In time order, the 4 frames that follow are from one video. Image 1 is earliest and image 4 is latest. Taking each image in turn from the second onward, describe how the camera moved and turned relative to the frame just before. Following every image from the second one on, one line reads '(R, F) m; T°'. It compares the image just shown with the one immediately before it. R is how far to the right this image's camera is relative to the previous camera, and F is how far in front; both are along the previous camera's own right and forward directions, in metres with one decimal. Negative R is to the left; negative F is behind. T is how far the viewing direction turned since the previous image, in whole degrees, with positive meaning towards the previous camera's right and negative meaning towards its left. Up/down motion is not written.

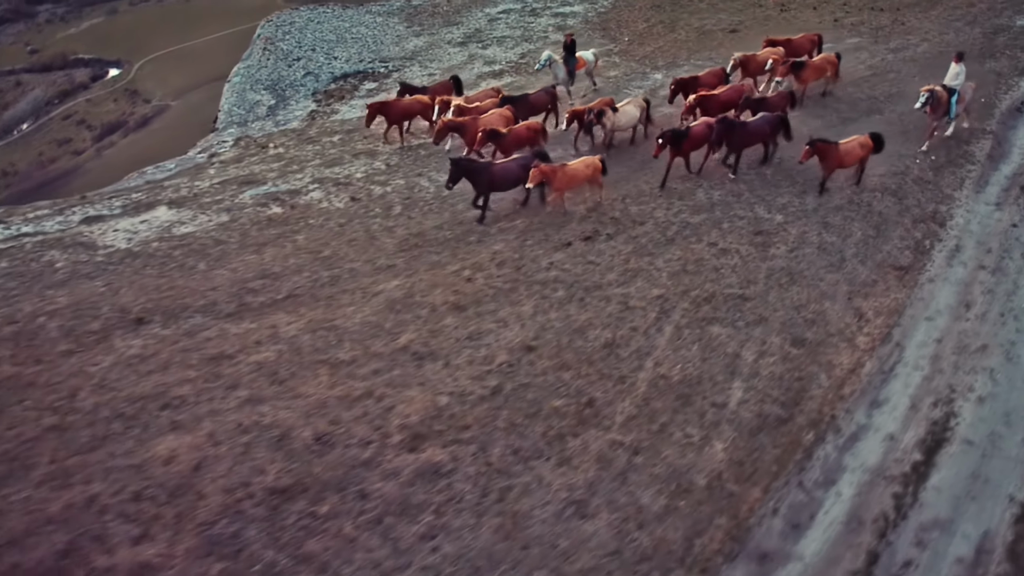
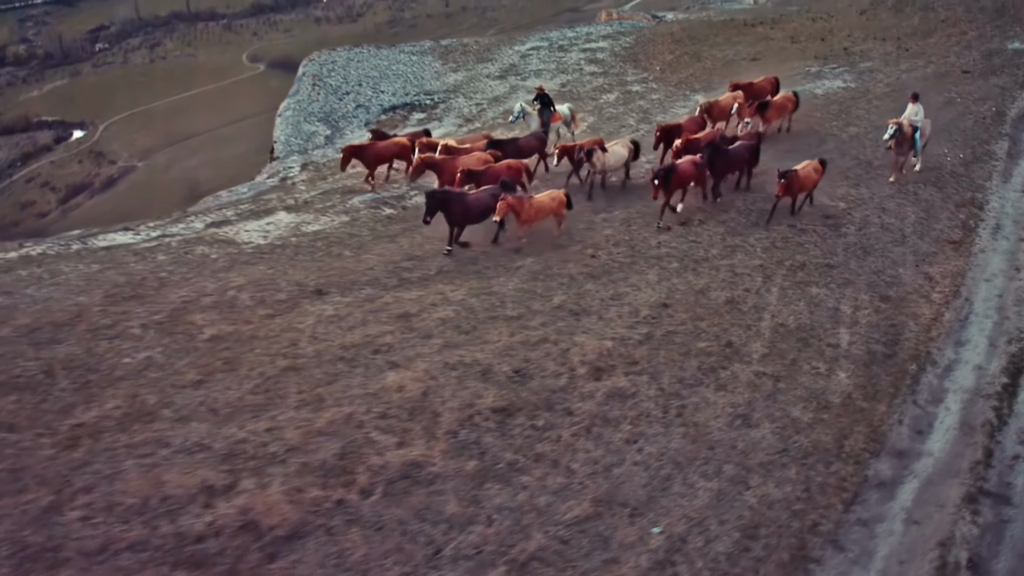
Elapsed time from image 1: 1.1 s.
(-2.2, -1.4) m; +3°
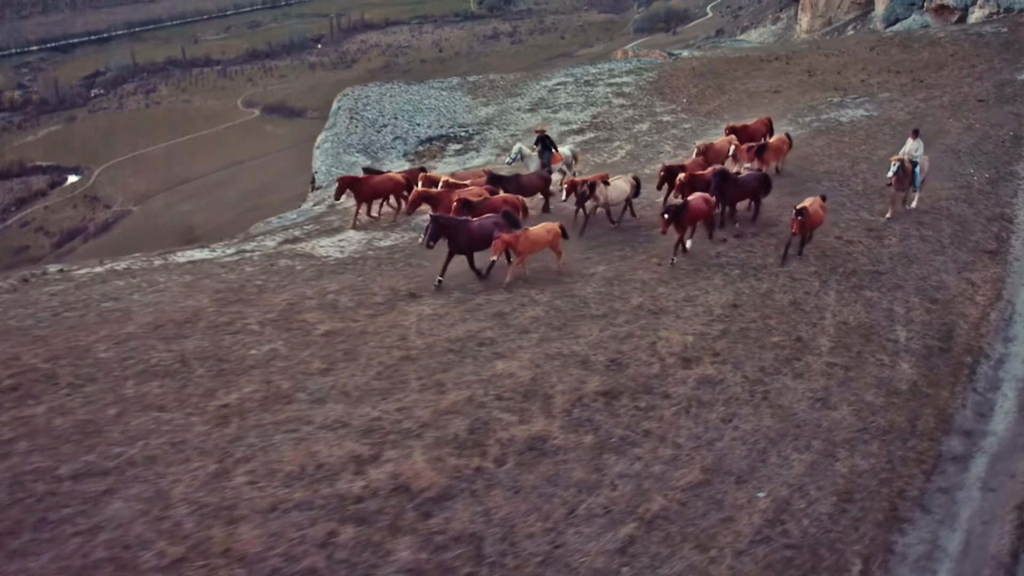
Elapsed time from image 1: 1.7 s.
(-1.2, -0.8) m; +1°
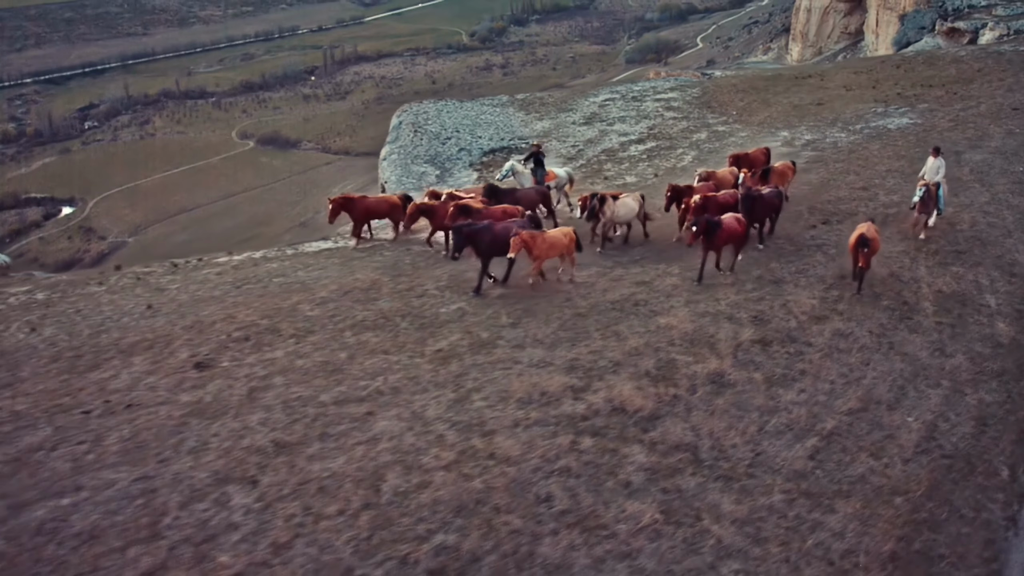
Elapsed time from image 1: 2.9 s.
(-2.2, -1.3) m; +1°
